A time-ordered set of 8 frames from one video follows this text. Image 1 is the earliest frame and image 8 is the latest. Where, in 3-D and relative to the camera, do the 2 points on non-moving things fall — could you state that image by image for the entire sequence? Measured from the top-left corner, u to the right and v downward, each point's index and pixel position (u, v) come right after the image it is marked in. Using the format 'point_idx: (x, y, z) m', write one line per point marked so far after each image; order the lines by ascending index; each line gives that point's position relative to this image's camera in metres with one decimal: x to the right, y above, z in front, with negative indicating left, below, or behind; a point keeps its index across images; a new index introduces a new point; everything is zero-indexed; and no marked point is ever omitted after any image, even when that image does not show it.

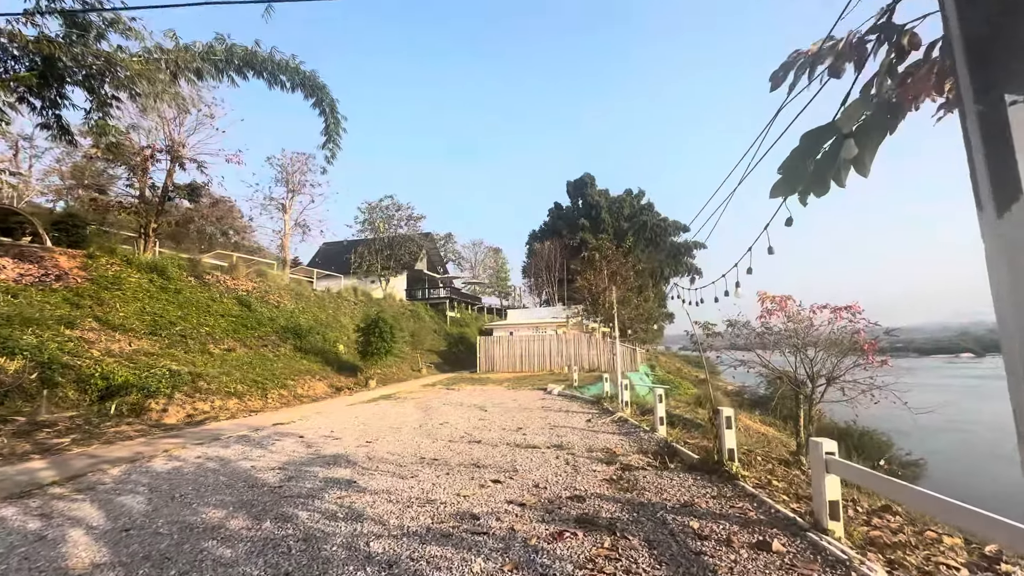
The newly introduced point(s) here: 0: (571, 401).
0: (+1.3, -2.5, +10.5) m
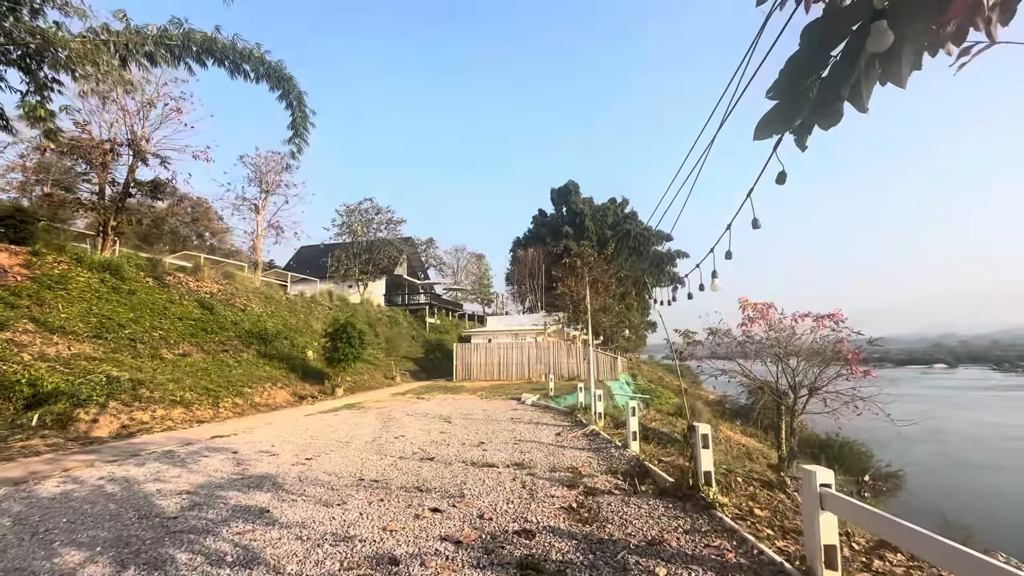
0: (+0.7, -2.6, +9.9) m
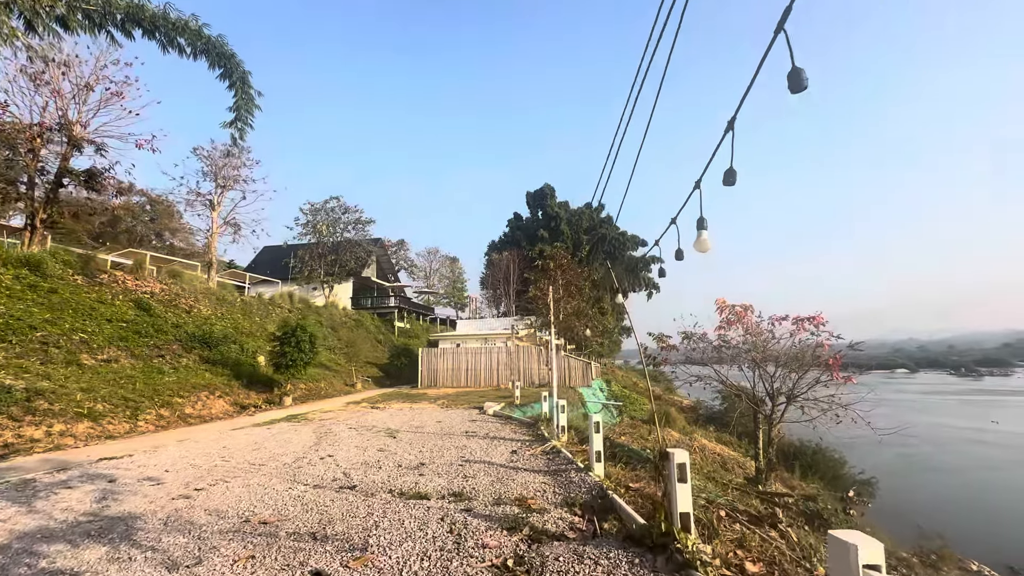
0: (-0.1, -2.6, +9.0) m
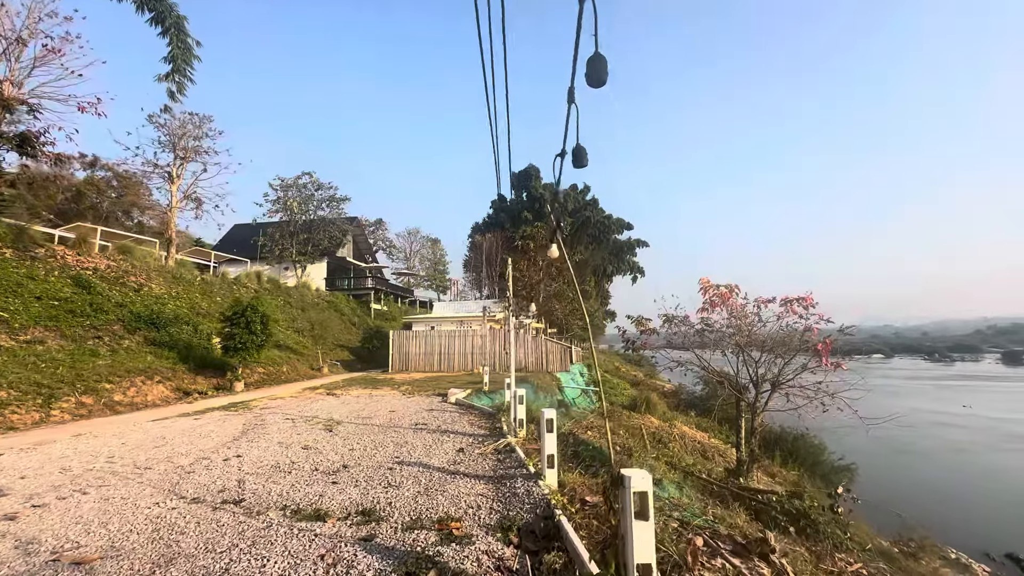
0: (-0.8, -2.2, +8.1) m
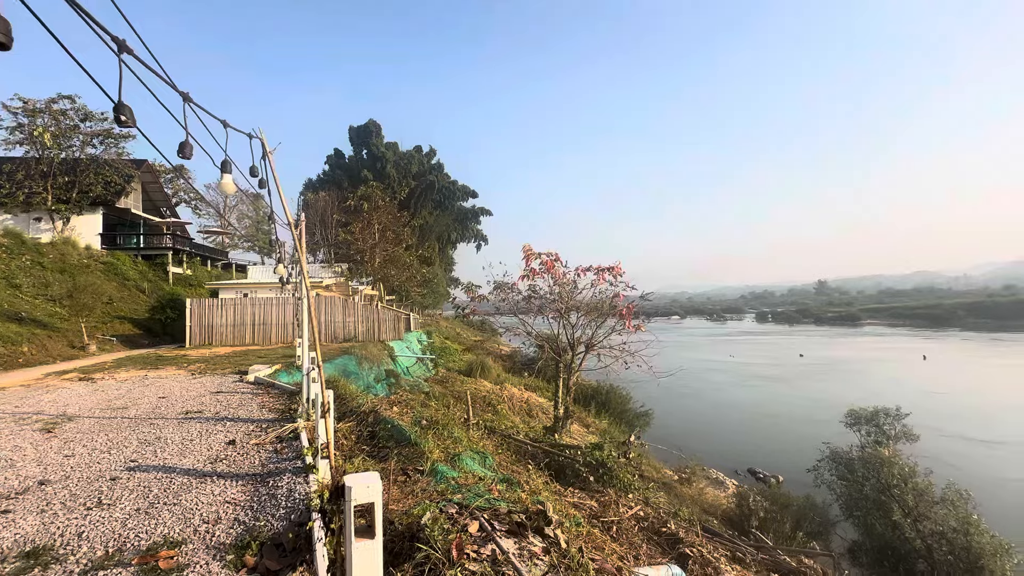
0: (-3.7, -1.6, +7.0) m
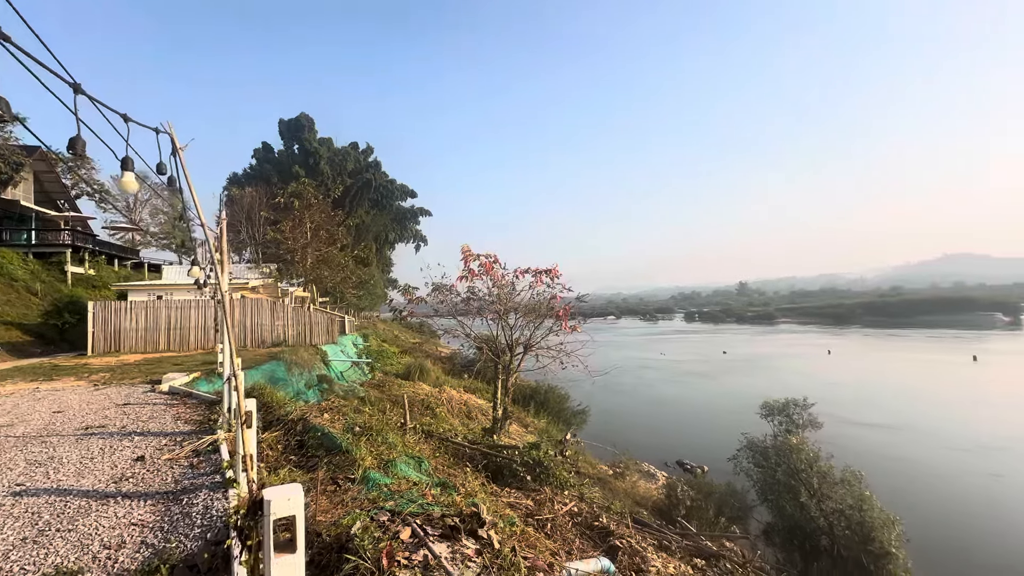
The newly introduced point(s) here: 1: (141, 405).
0: (-4.6, -1.6, +6.4) m
1: (-5.1, -1.6, +6.4) m
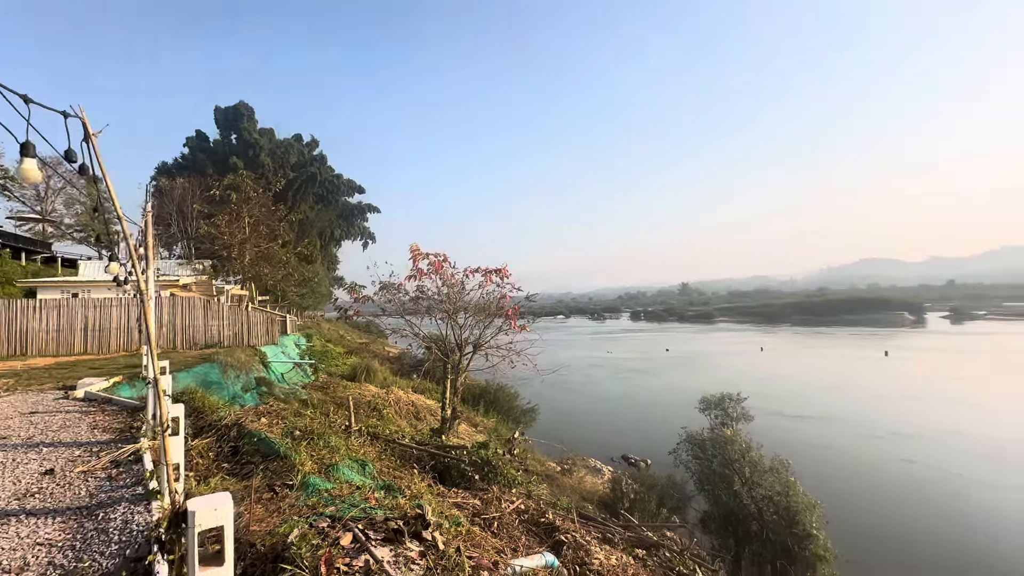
0: (-5.3, -1.6, +5.9) m
1: (-5.8, -1.6, +5.9) m
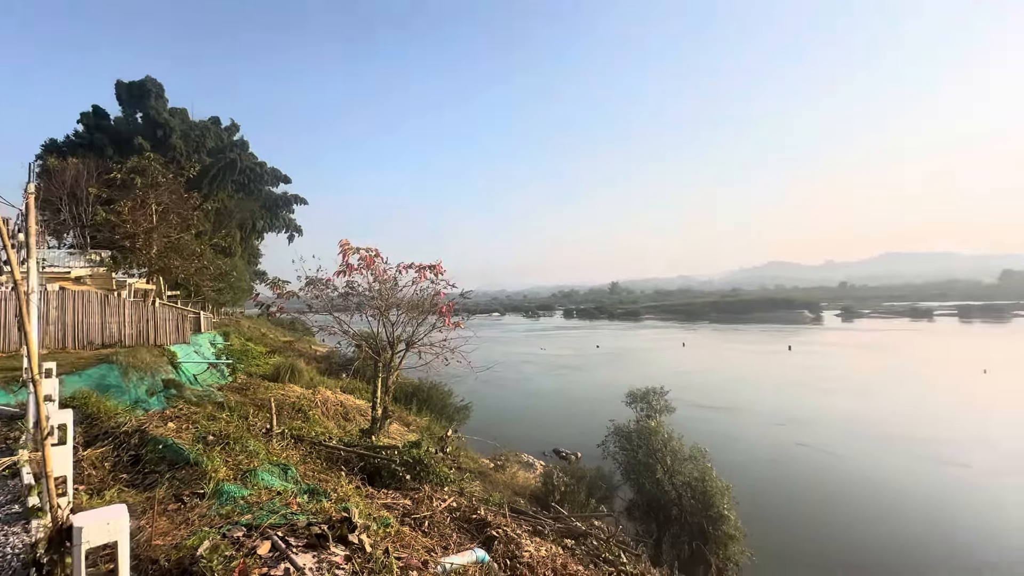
0: (-6.1, -1.5, +5.1) m
1: (-6.5, -1.5, +5.0) m
